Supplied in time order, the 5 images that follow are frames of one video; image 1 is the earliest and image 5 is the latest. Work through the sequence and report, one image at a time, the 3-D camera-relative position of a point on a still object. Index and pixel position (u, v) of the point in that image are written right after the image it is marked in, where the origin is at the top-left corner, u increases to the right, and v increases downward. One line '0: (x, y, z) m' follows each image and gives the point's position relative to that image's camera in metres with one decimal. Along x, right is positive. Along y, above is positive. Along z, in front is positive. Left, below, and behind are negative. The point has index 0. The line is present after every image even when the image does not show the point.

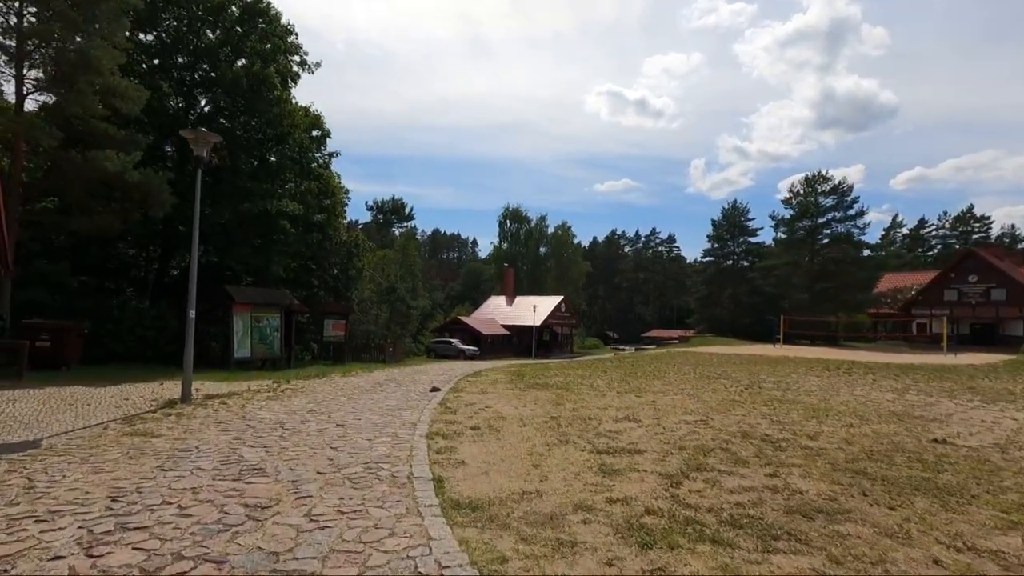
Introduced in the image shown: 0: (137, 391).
0: (-9.6, -2.6, +13.7) m
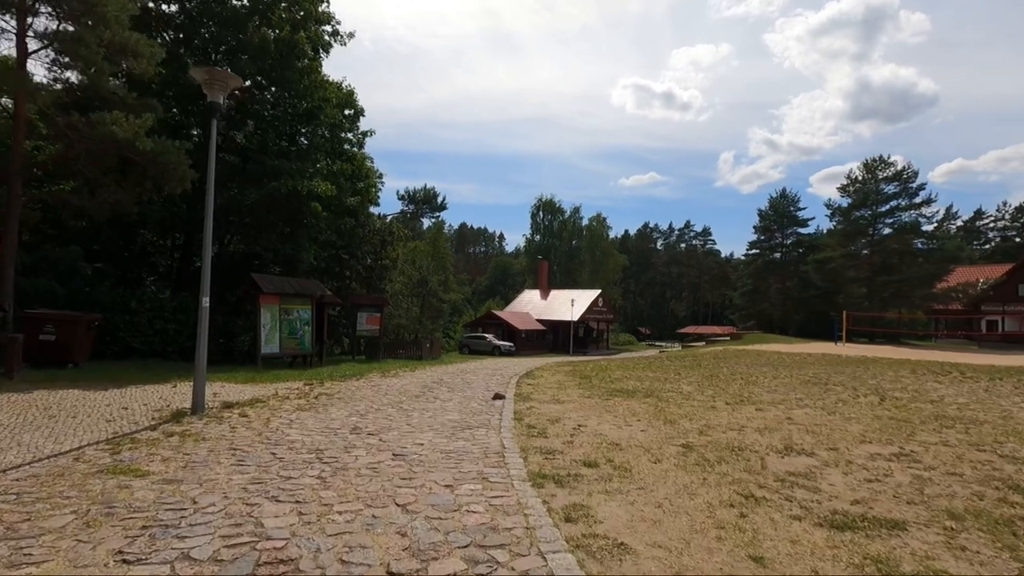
0: (-7.8, -2.3, +11.2) m
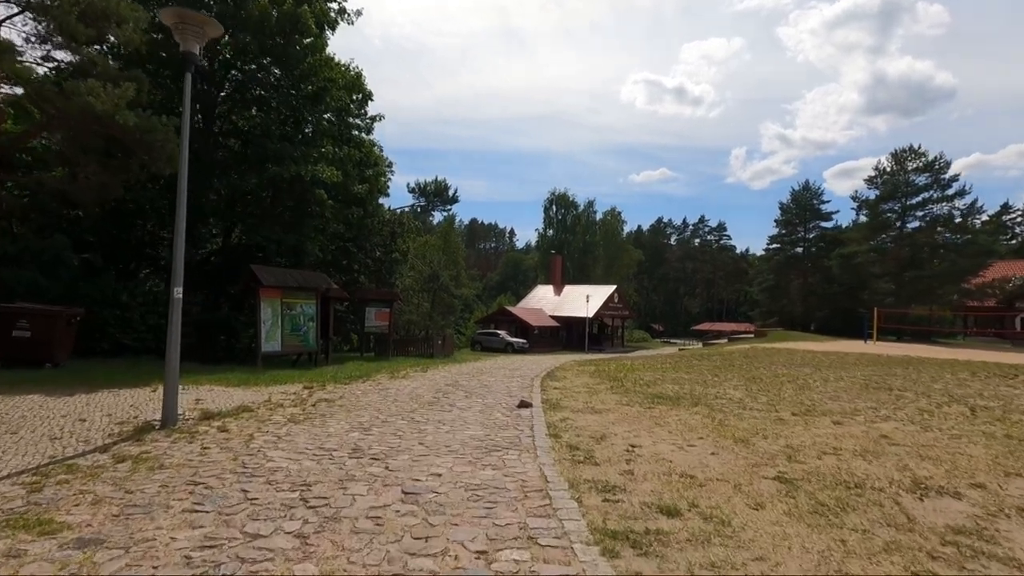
0: (-7.2, -2.1, +9.6) m
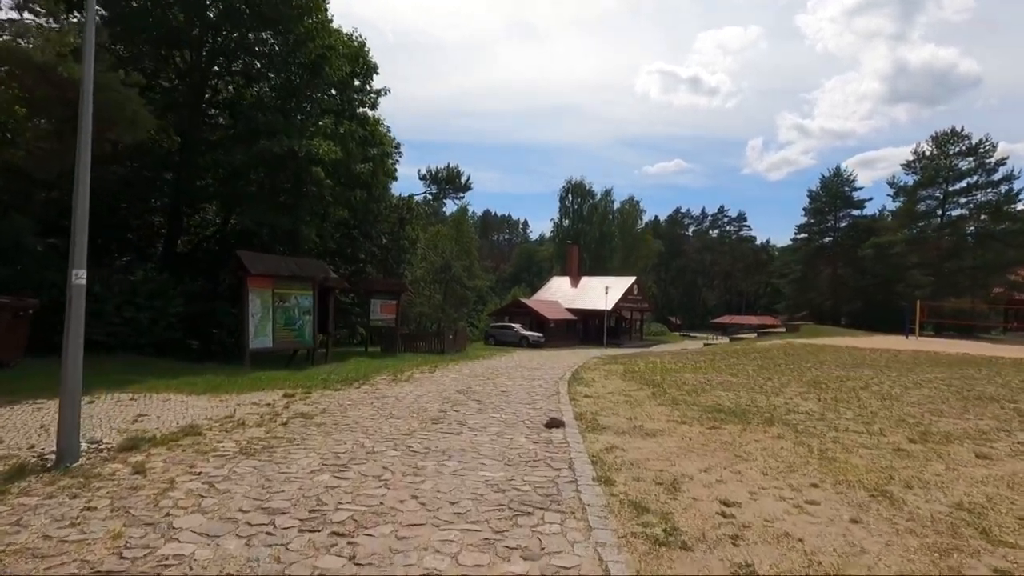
0: (-6.8, -1.8, +7.3) m
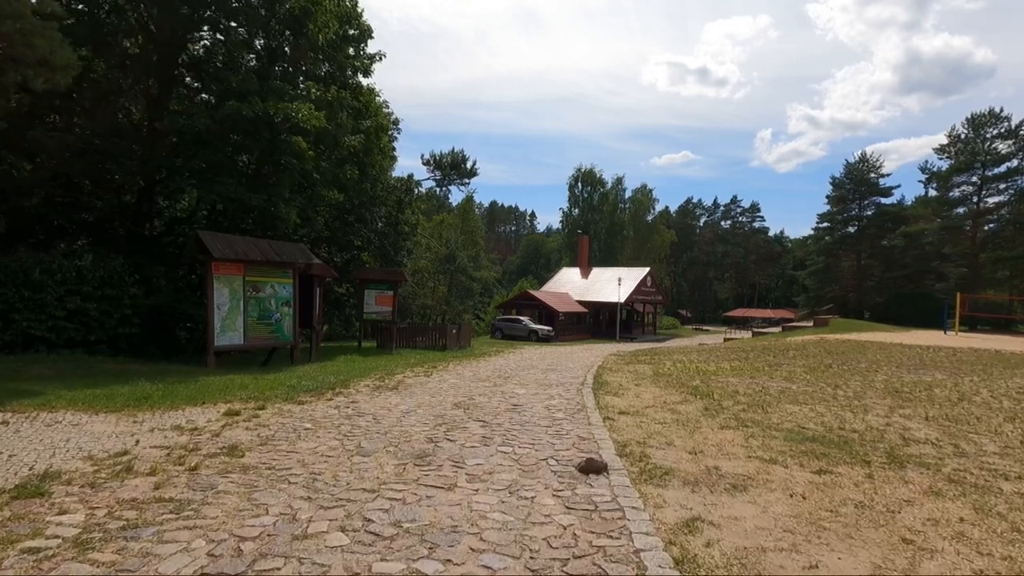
0: (-6.6, -1.6, +4.6) m
